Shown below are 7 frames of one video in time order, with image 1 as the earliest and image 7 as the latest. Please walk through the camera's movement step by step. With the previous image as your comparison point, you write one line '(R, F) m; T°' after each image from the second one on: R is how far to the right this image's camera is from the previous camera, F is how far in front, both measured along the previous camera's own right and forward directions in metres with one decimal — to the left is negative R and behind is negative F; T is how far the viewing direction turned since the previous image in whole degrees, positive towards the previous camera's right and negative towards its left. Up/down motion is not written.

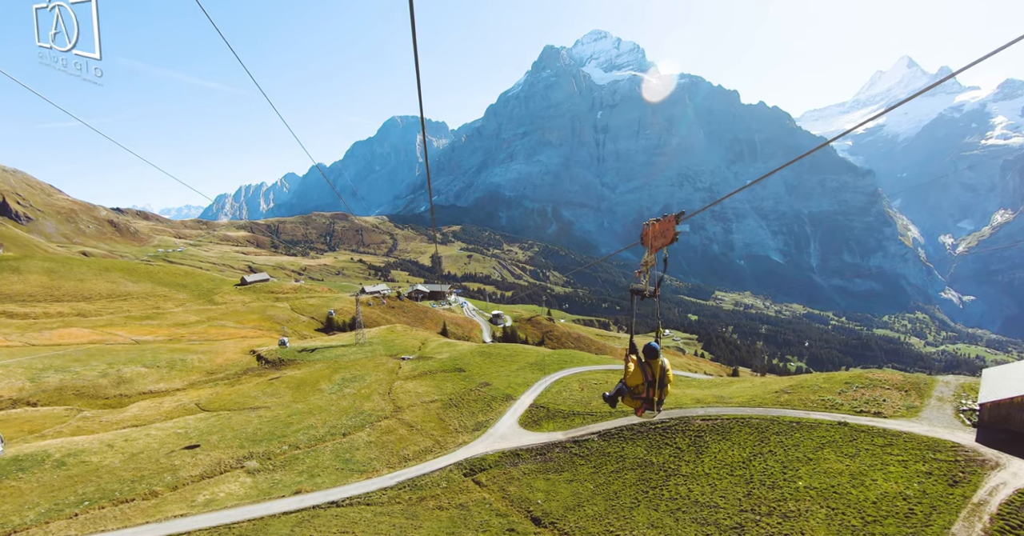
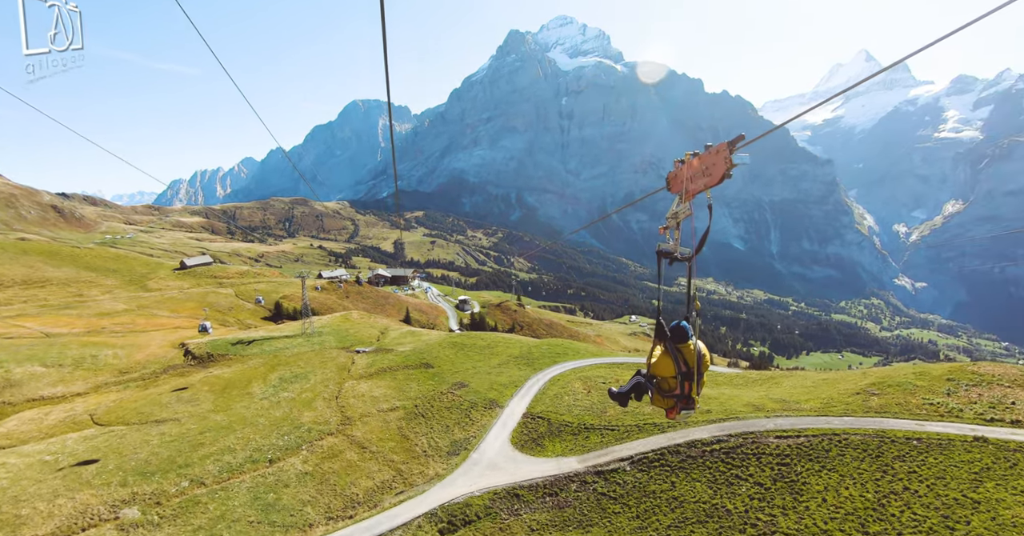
(-1.9, +14.4) m; +4°
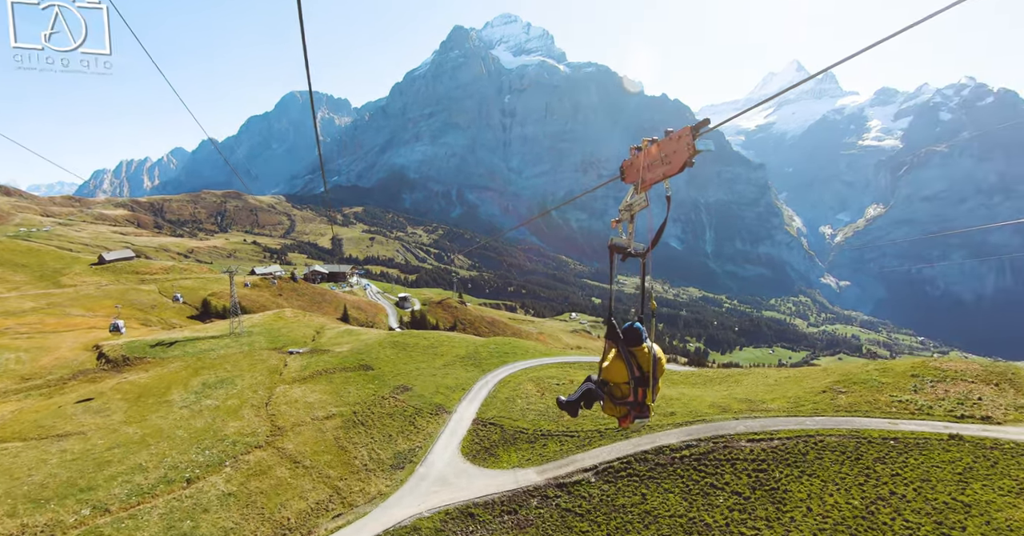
(-0.6, +3.6) m; +6°
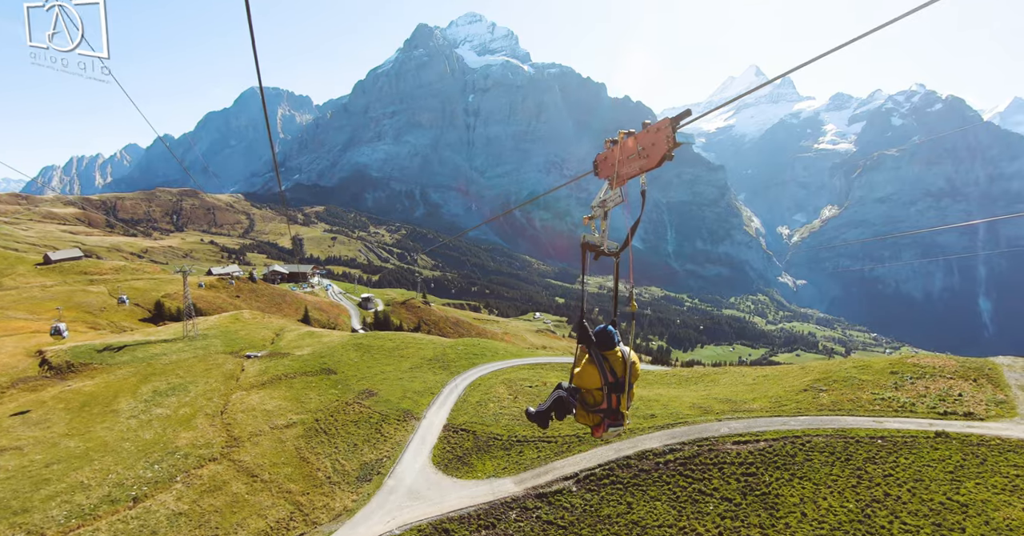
(-0.7, +2.0) m; +4°
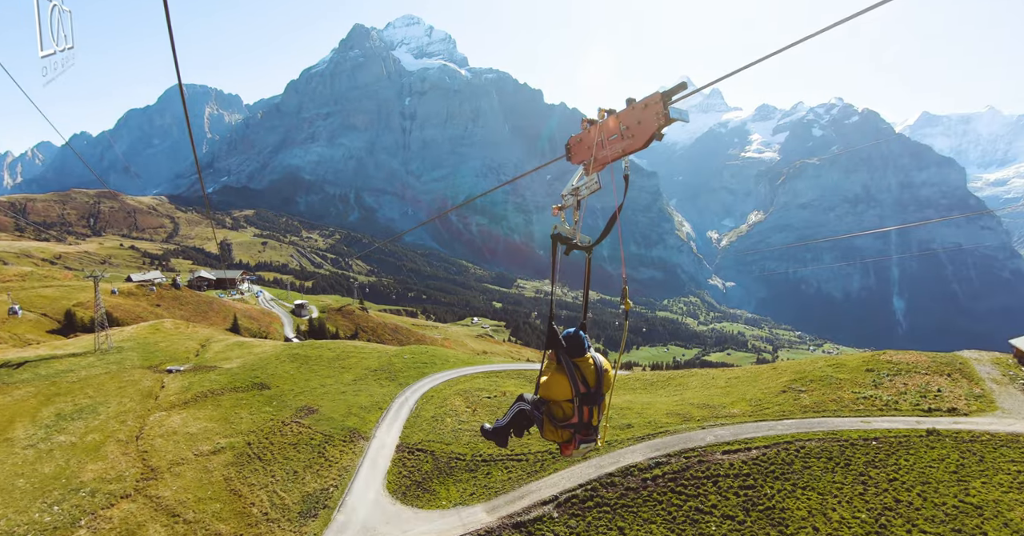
(-1.9, +3.7) m; +7°
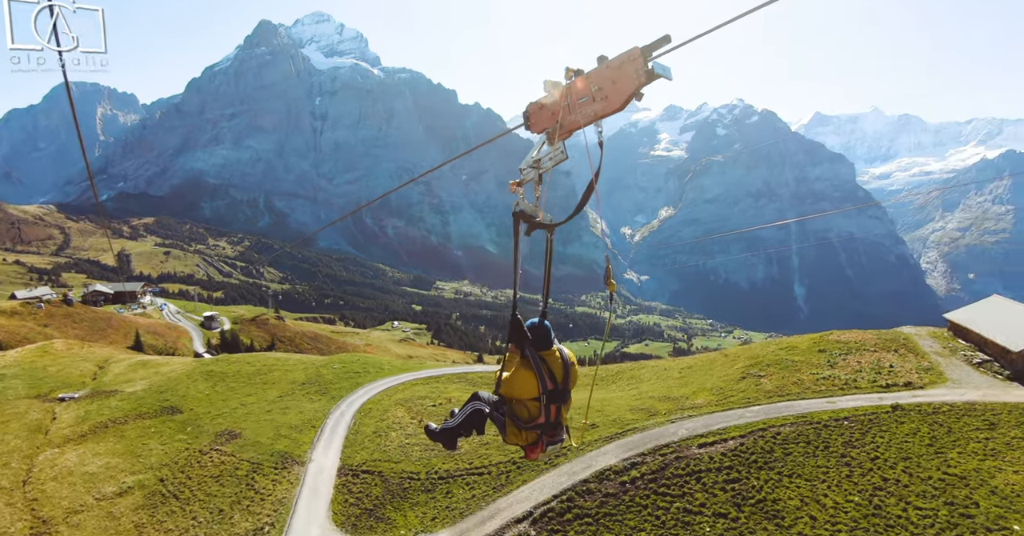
(-1.7, +3.0) m; +8°
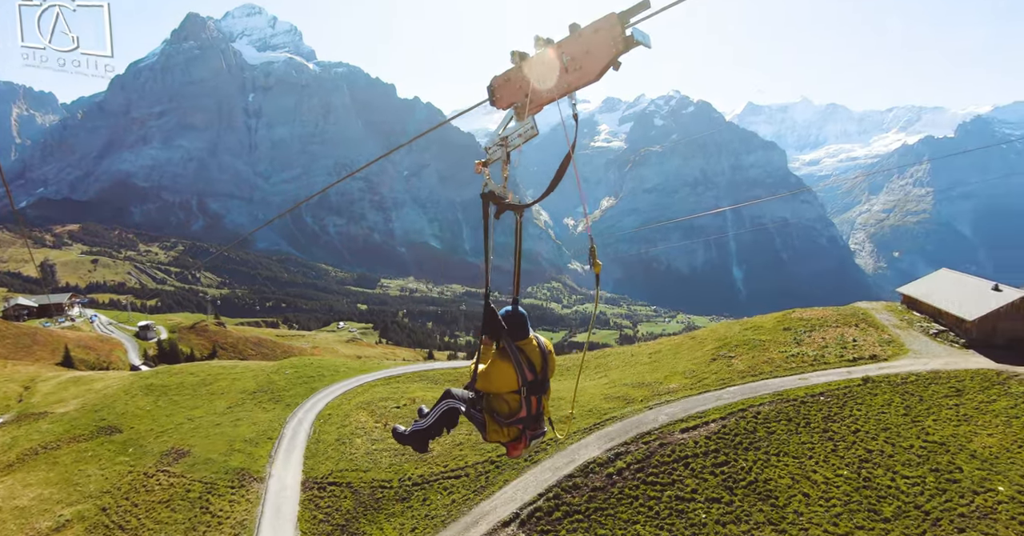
(-0.9, +1.2) m; +5°
